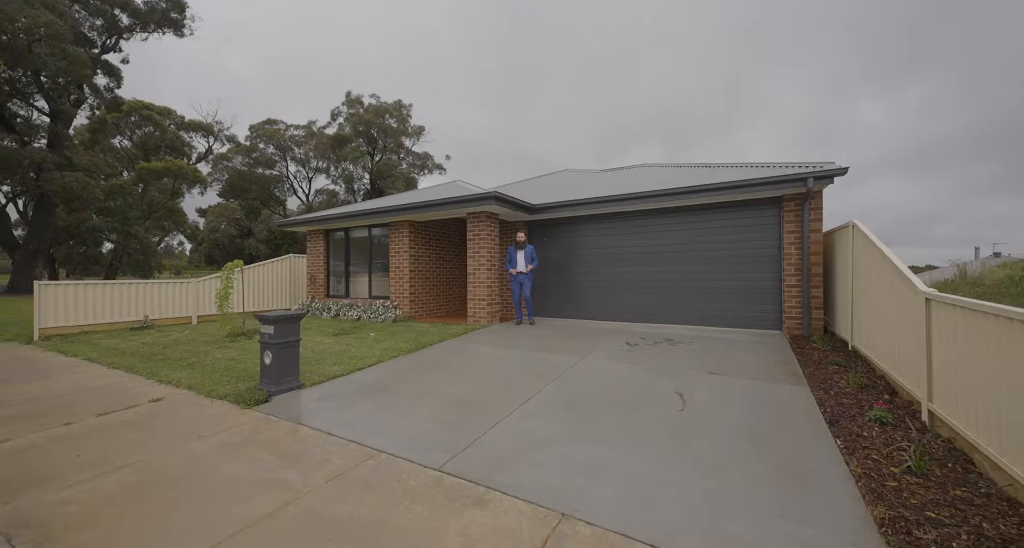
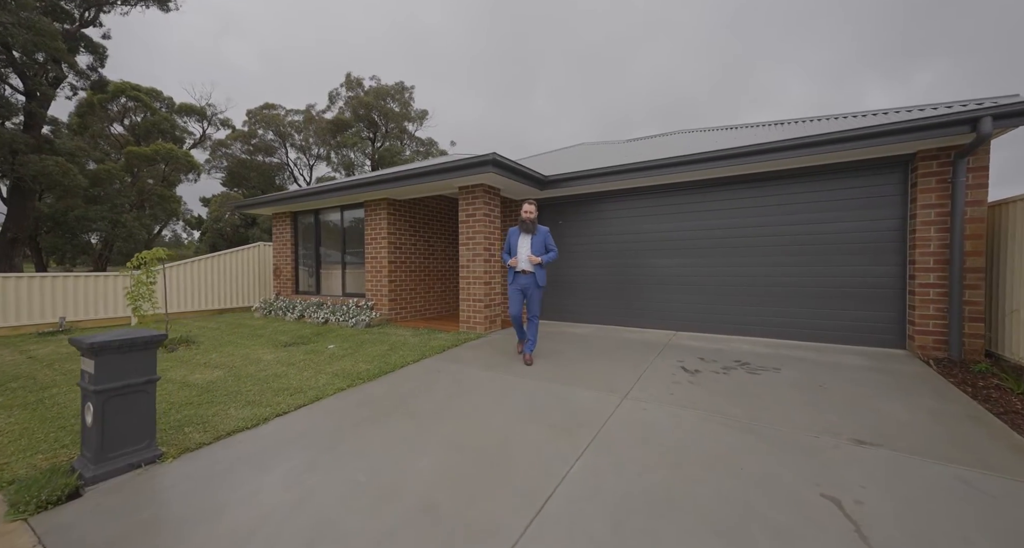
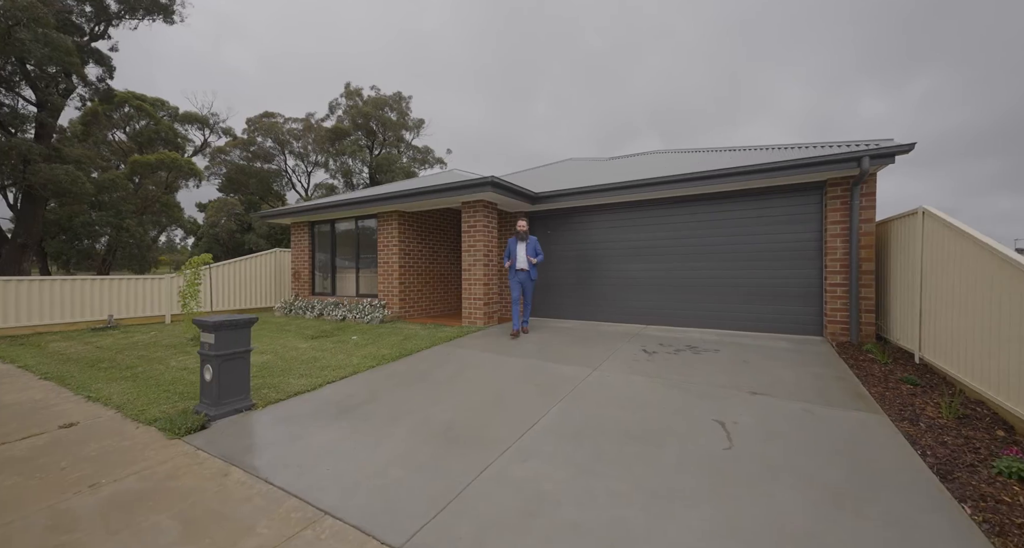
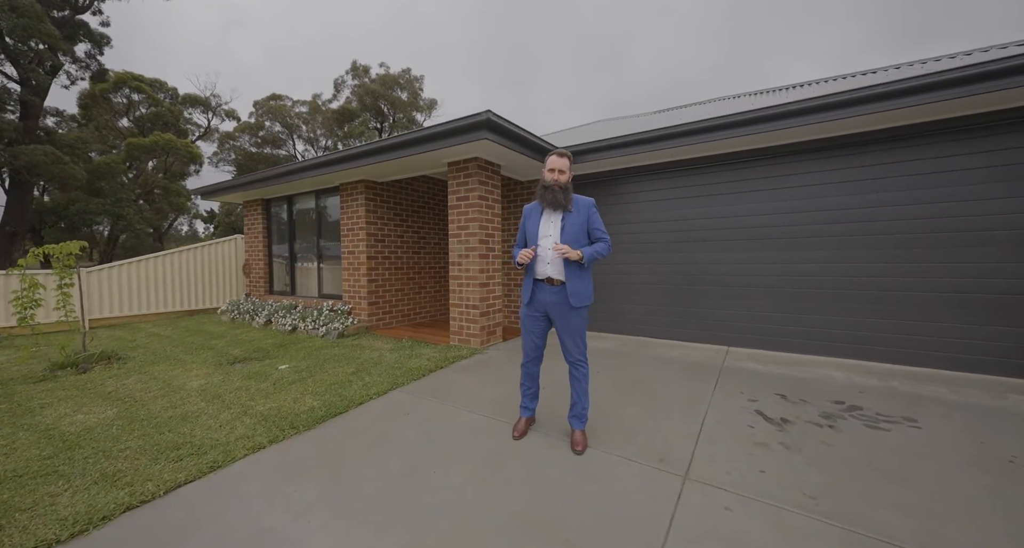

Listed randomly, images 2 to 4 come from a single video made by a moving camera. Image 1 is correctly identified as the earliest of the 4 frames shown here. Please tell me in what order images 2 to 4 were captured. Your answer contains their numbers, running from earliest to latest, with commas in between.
3, 2, 4
